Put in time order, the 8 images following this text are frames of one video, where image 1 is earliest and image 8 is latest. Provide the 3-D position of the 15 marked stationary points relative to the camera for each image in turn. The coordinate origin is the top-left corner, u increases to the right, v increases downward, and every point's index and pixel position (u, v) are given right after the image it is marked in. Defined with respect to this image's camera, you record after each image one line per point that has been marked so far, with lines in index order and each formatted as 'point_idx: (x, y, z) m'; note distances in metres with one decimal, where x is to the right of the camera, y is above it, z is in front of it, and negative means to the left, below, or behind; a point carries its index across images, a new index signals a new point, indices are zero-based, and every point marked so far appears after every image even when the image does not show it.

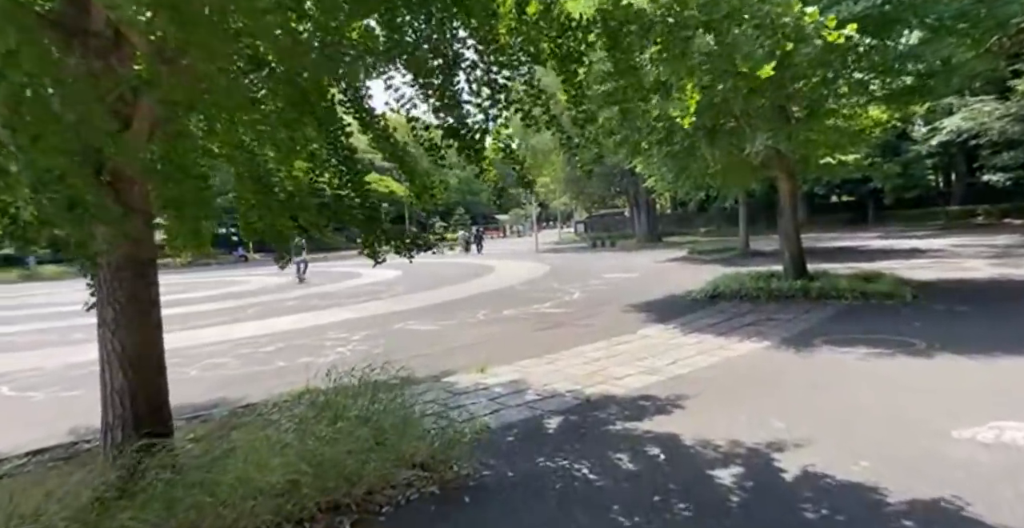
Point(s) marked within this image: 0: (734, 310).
0: (+3.4, -0.7, +9.7) m
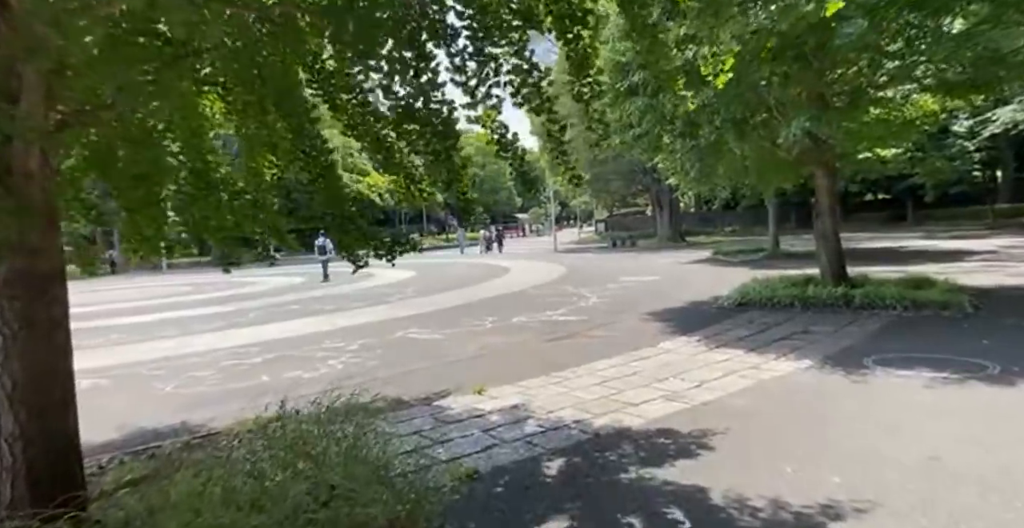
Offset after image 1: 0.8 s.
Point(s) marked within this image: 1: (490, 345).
0: (+3.6, -0.8, +8.8) m
1: (-0.3, -1.1, +8.7) m
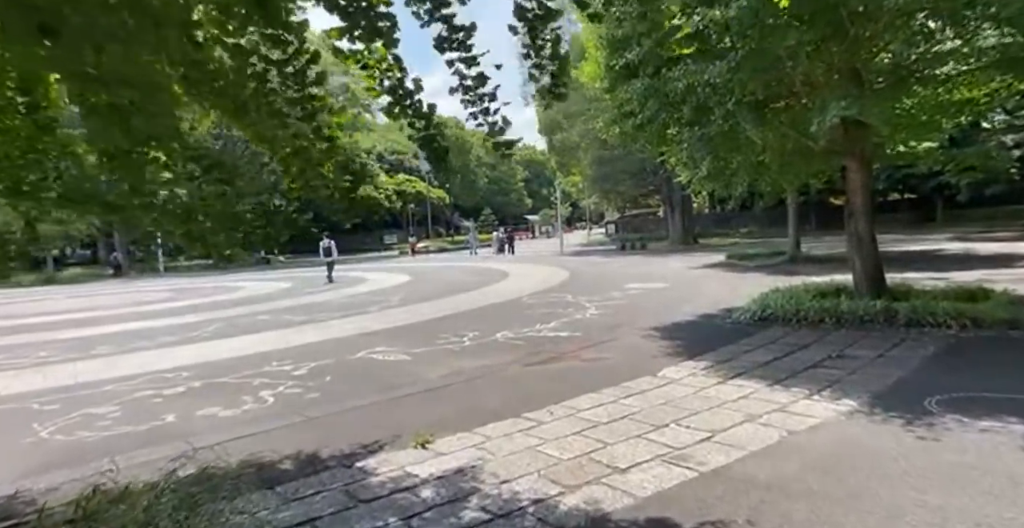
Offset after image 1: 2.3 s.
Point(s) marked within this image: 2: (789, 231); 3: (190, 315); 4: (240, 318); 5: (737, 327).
0: (+3.3, -0.9, +7.3) m
1: (-0.6, -1.2, +7.3) m
2: (+7.6, +0.9, +17.2) m
3: (-7.5, -1.2, +14.6) m
4: (-5.6, -1.1, +12.9) m
5: (+3.0, -0.9, +8.5) m
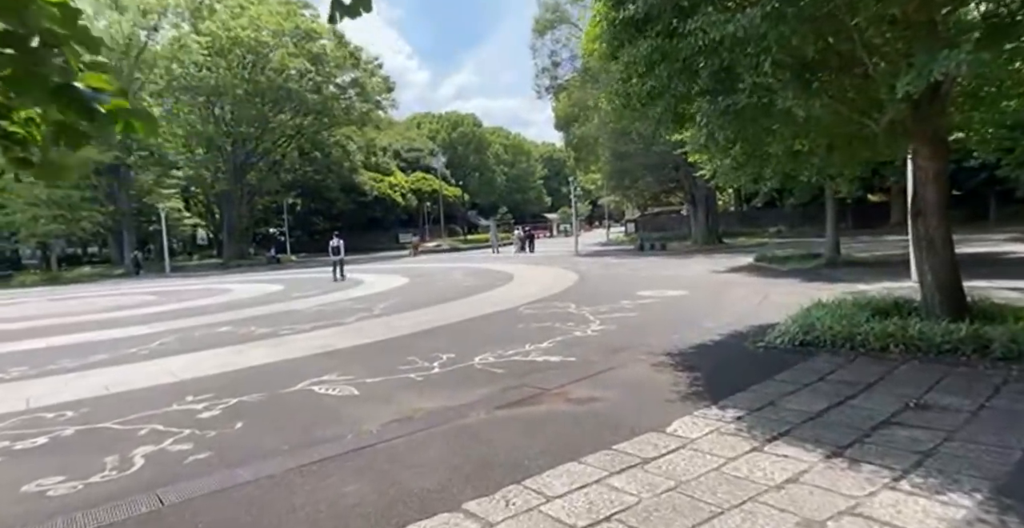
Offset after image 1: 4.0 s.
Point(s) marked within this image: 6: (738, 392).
0: (+3.0, -1.0, +5.5) m
1: (-0.9, -1.3, +5.6) m
2: (+7.6, +0.8, +15.3) m
3: (-7.5, -1.3, +13.1) m
4: (-5.7, -1.2, +11.4) m
5: (+2.7, -1.0, +6.7) m
6: (+2.0, -1.1, +5.6) m
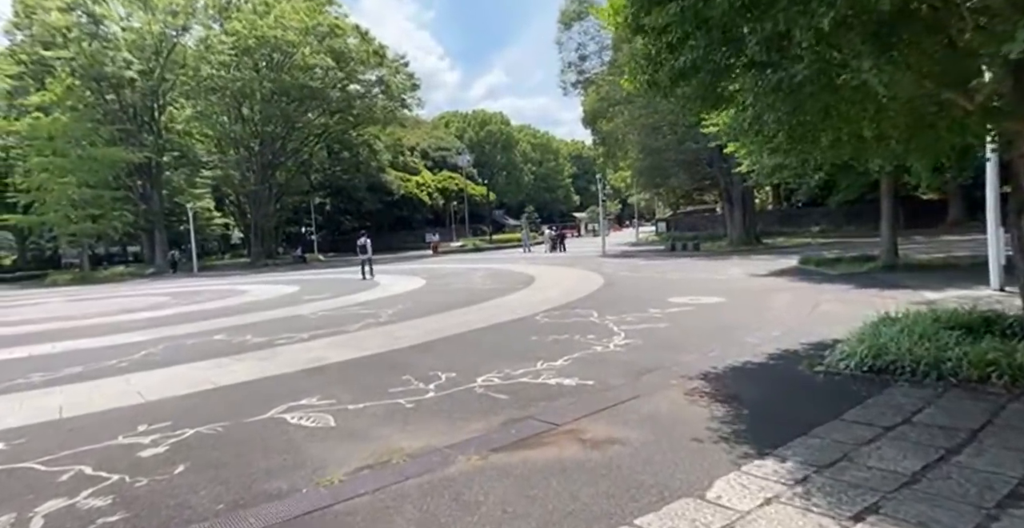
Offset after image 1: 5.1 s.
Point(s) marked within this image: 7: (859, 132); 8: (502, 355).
0: (+3.0, -1.1, +4.3) m
1: (-0.8, -1.4, +4.6) m
2: (+8.1, +0.8, +13.8) m
3: (-7.2, -1.3, +12.4) m
4: (-5.4, -1.3, +10.6) m
5: (+2.8, -1.0, +5.5) m
6: (+2.0, -1.2, +4.4) m
7: (+3.5, +1.4, +6.3) m
8: (-0.1, -1.2, +8.0) m
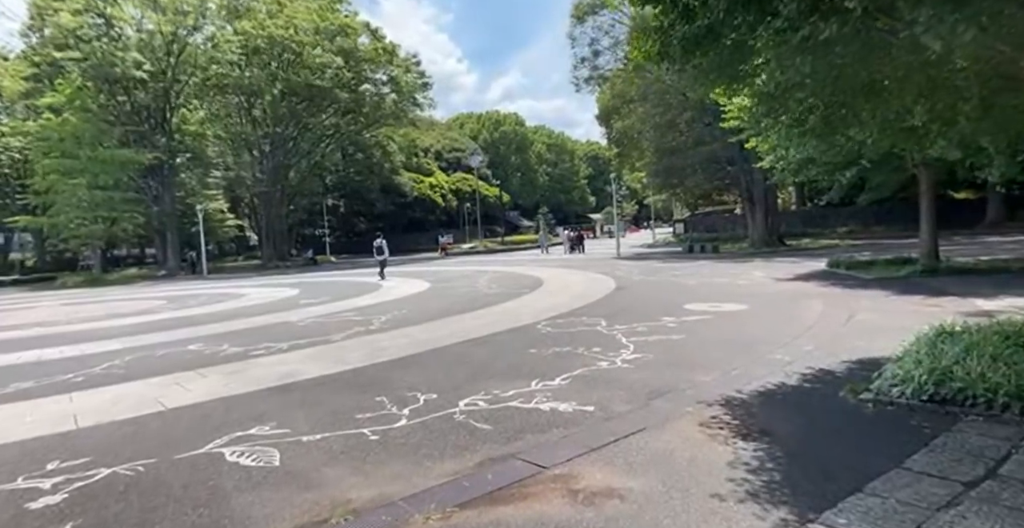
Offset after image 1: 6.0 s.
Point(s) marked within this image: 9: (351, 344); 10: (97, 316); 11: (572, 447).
0: (+2.8, -1.1, +3.3) m
1: (-1.0, -1.4, +3.7) m
2: (+8.2, +0.7, +12.6) m
3: (-7.1, -1.4, +11.6) m
4: (-5.4, -1.3, +9.8) m
5: (+2.6, -1.1, +4.5) m
6: (+1.8, -1.2, +3.4) m
7: (+3.4, +1.3, +5.3) m
8: (-0.2, -1.2, +7.0) m
9: (-2.4, -1.2, +9.4) m
10: (-10.9, -1.4, +16.4) m
11: (+0.4, -1.3, +4.5) m
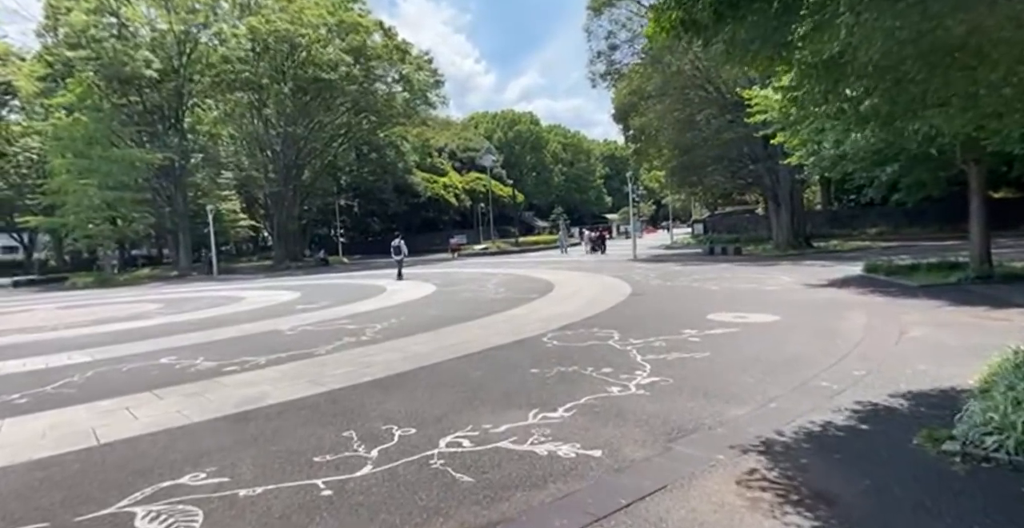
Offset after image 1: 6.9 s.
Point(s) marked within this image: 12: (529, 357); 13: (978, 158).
0: (+2.7, -1.2, +2.2) m
1: (-1.1, -1.5, +2.7) m
2: (+8.3, +0.6, +11.4) m
3: (-7.0, -1.4, +10.8) m
4: (-5.4, -1.4, +8.9) m
5: (+2.5, -1.2, +3.4) m
6: (+1.7, -1.3, +2.4) m
7: (+3.3, +1.2, +4.2) m
8: (-0.2, -1.3, +6.0) m
9: (-2.4, -1.3, +8.4) m
10: (-10.6, -1.4, +15.7) m
11: (+0.3, -1.4, +3.5) m
12: (+0.2, -1.1, +7.7) m
13: (+8.0, +1.6, +10.7) m
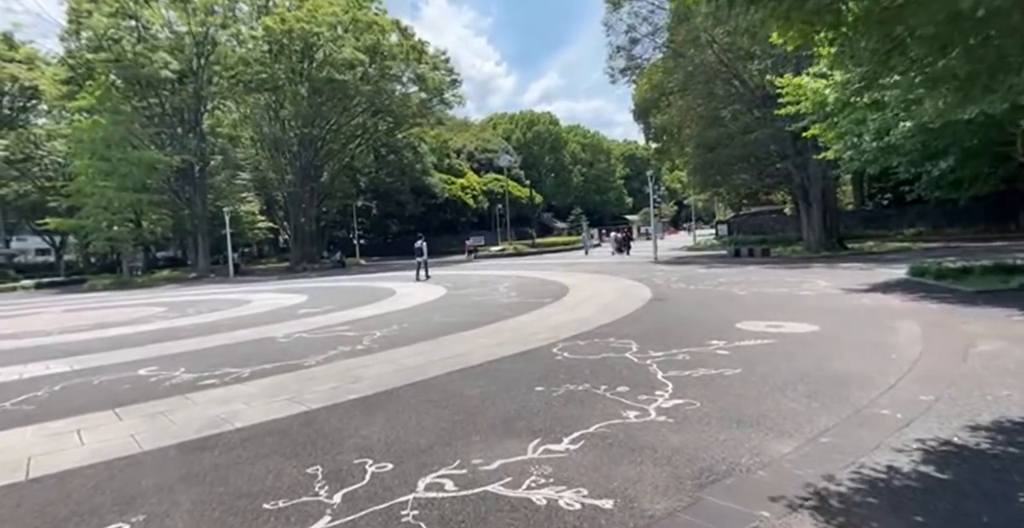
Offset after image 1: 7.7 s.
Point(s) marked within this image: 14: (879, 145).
0: (+2.5, -1.2, +1.3) m
1: (-1.2, -1.5, +1.9) m
2: (+8.4, +0.6, +10.3) m
3: (-6.9, -1.5, +10.2) m
4: (-5.3, -1.4, +8.2) m
5: (+2.5, -1.2, +2.5) m
6: (+1.6, -1.4, +1.5) m
7: (+3.3, +1.2, +3.3) m
8: (-0.2, -1.3, +5.2) m
9: (-2.3, -1.3, +7.6) m
10: (-10.3, -1.5, +15.2) m
11: (+0.2, -1.4, +2.7) m
12: (+0.3, -1.2, +6.8) m
13: (+8.1, +1.6, +9.6) m
14: (+6.4, +2.1, +11.0) m
